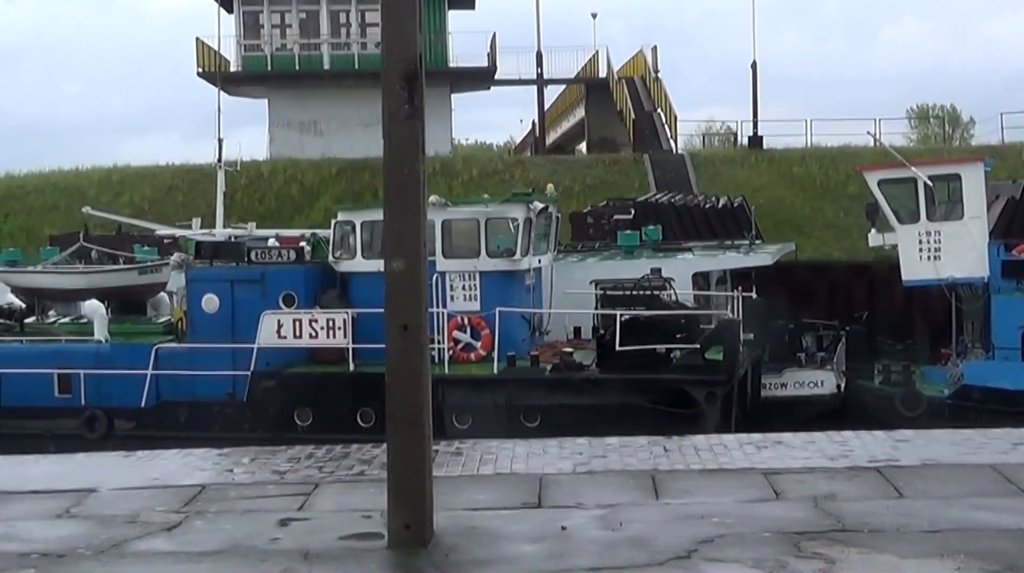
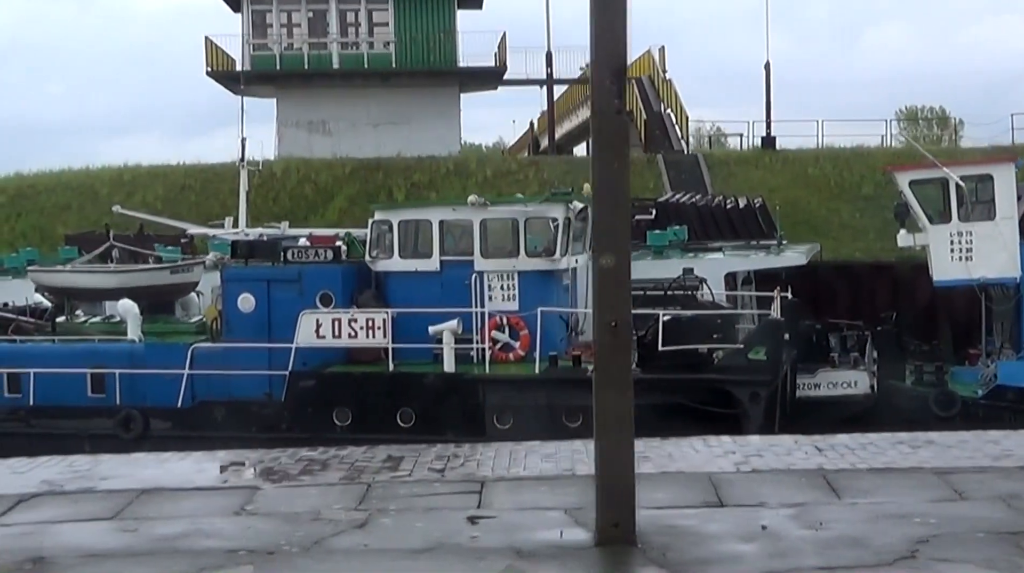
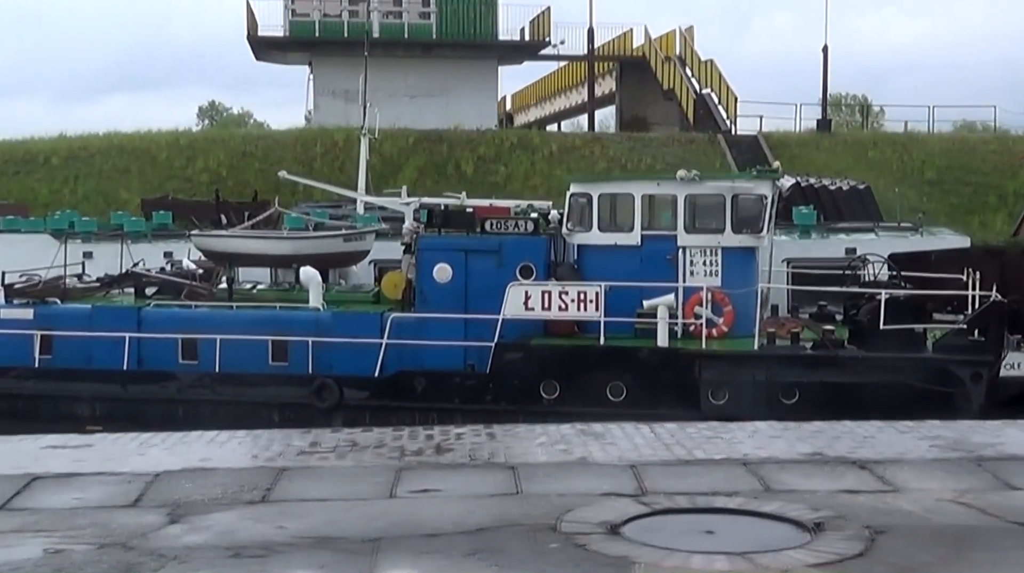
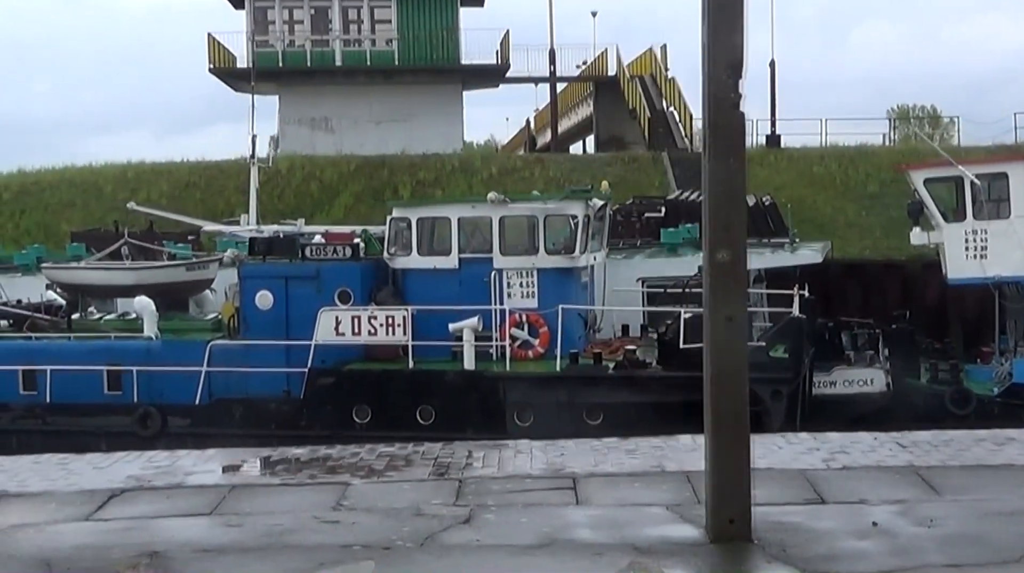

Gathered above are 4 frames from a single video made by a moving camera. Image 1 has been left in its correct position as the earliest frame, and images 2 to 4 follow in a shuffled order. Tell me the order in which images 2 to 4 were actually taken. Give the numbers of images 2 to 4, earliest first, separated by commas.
2, 4, 3
